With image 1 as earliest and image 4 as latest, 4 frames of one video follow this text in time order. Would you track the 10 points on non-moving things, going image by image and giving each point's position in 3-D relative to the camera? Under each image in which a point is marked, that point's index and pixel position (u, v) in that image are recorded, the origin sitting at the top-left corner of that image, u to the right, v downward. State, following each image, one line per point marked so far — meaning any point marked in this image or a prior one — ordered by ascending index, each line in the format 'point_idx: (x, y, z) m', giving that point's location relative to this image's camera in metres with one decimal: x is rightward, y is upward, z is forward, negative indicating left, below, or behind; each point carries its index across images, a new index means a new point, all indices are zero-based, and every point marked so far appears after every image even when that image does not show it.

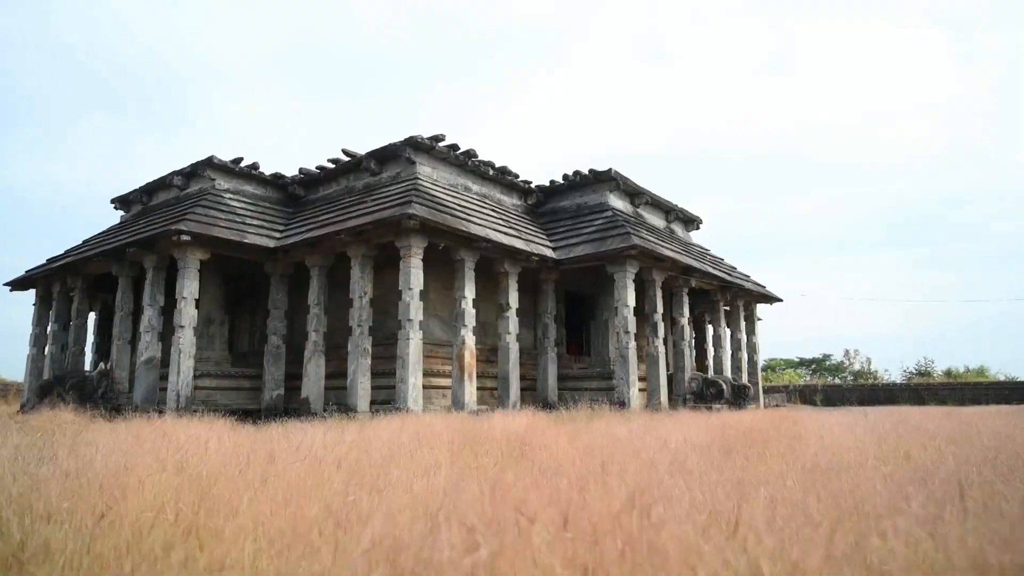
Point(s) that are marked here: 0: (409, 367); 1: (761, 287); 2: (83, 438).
0: (-1.7, -1.3, +11.2) m
1: (+6.9, 0.0, +18.6) m
2: (-4.0, -1.4, +6.4) m
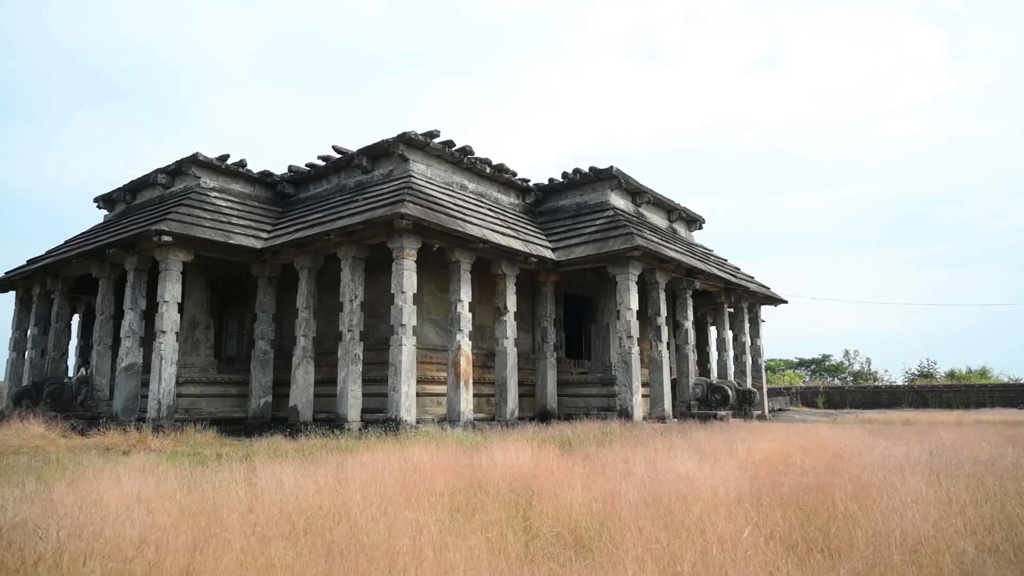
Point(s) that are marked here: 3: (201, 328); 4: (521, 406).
0: (-1.7, -1.4, +10.6) m
1: (+6.8, 0.0, +18.1) m
2: (-4.0, -1.5, +5.8) m
3: (-6.3, -0.8, +13.7) m
4: (+0.2, -2.5, +14.1) m
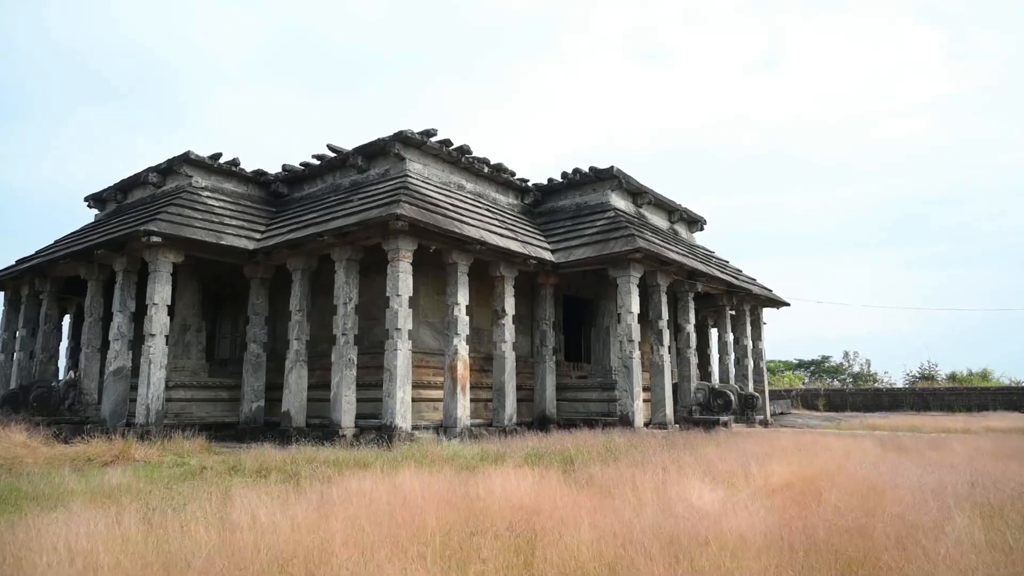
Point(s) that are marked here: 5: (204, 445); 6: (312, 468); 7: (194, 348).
0: (-1.7, -1.4, +10.3) m
1: (+6.8, -0.1, +17.8) m
2: (-4.0, -1.5, +5.5) m
3: (-6.3, -0.8, +13.4) m
4: (+0.2, -2.5, +13.8) m
5: (-4.3, -2.2, +9.5) m
6: (-1.7, -1.5, +5.9) m
7: (-6.3, -1.2, +13.3) m
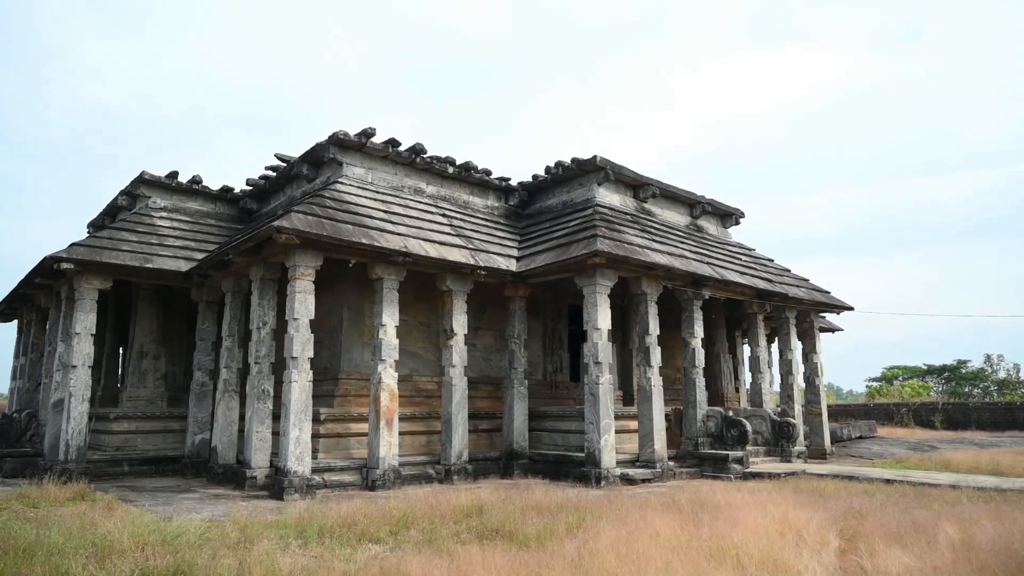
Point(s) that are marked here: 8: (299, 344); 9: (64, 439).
0: (-2.9, -1.7, +9.0) m
1: (+6.8, -0.1, +14.8) m
2: (-6.1, -1.9, +4.7) m
3: (-6.9, -1.3, +12.8) m
4: (-0.4, -2.7, +12.0) m
5: (-5.6, -2.6, +8.6) m
6: (-3.7, -1.8, +4.6) m
7: (-6.8, -1.7, +12.8) m
8: (-2.9, -0.8, +9.2) m
9: (-7.0, -2.3, +10.6) m
